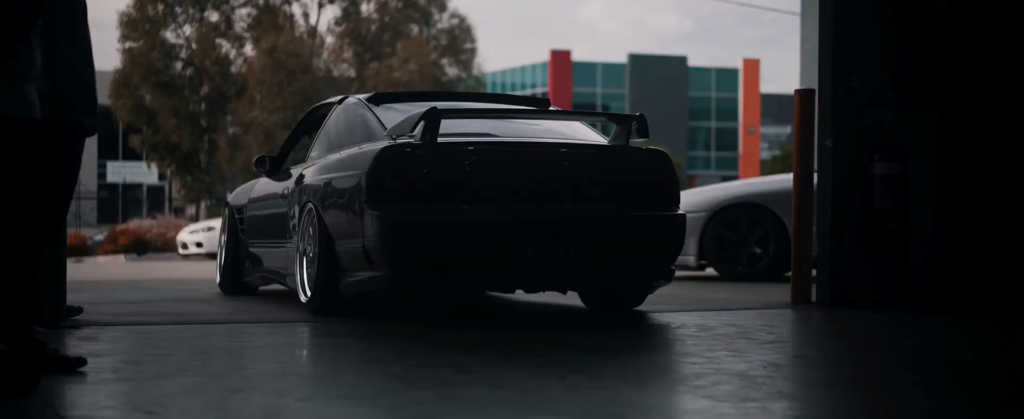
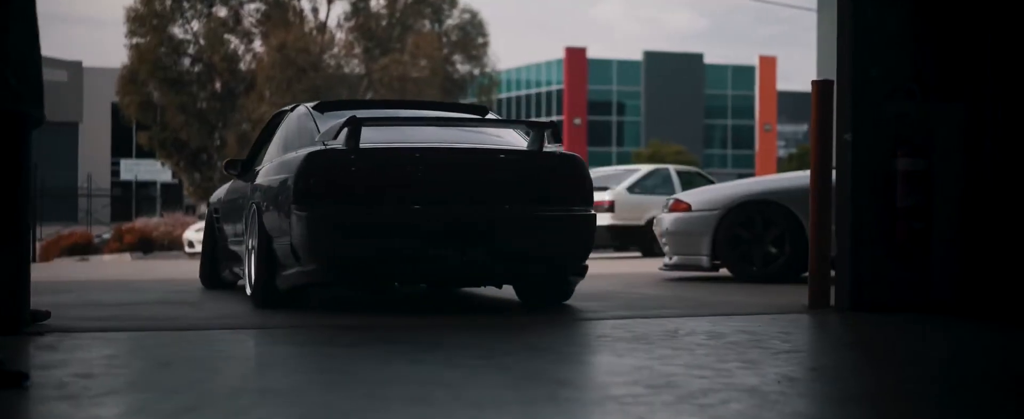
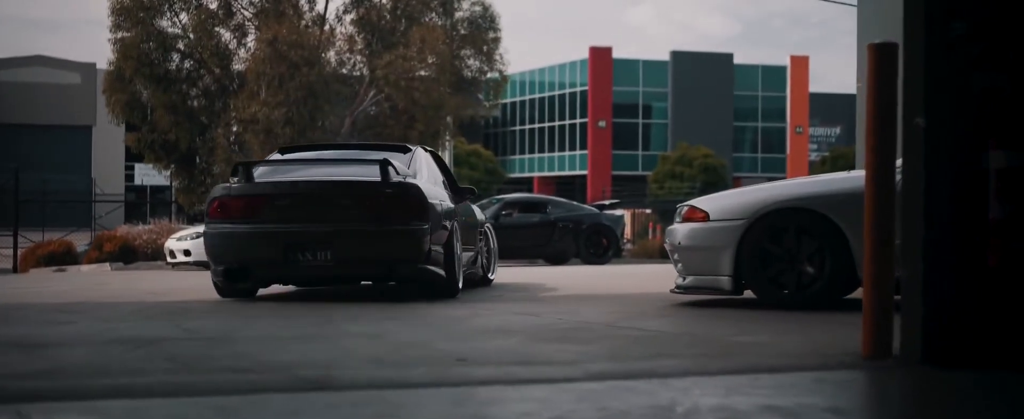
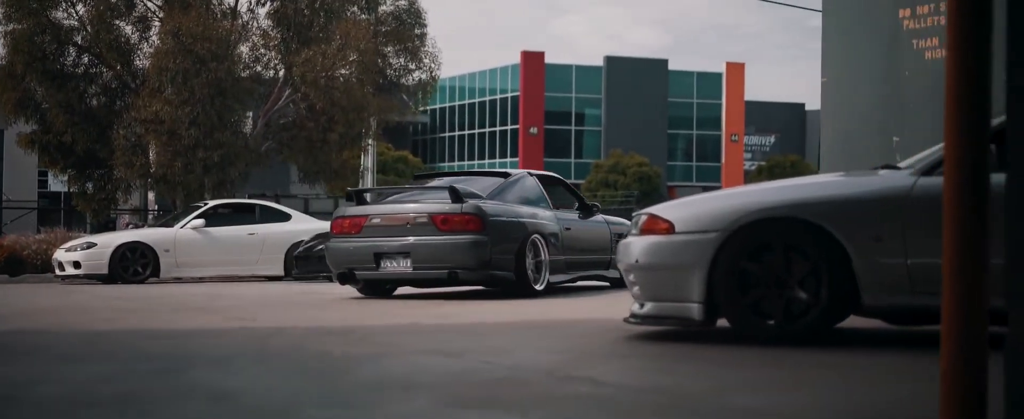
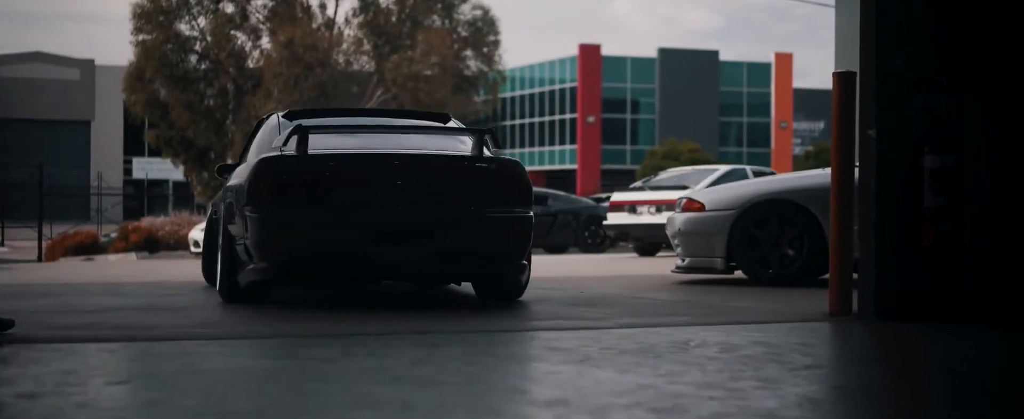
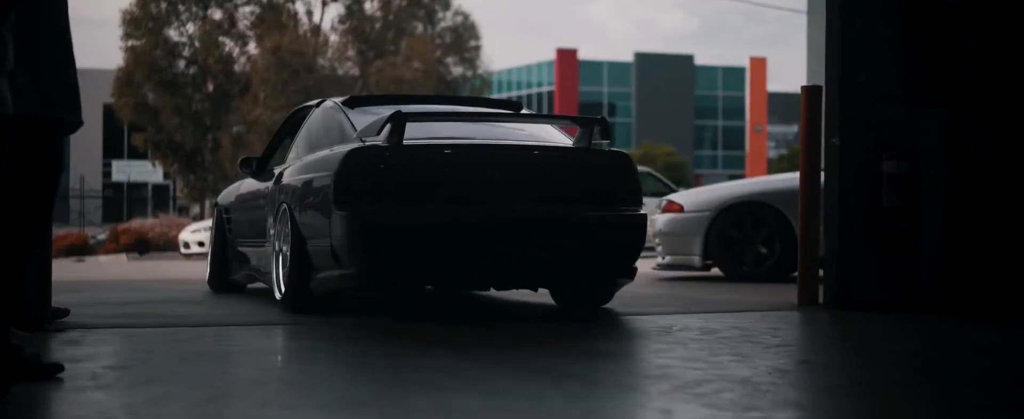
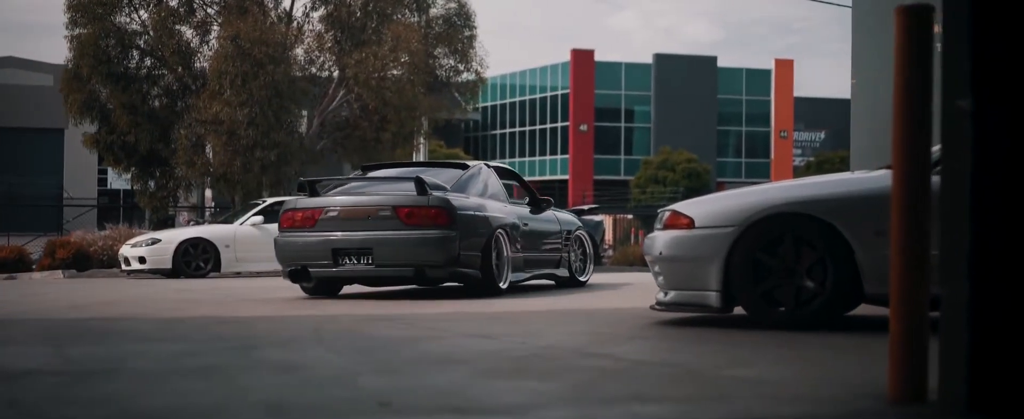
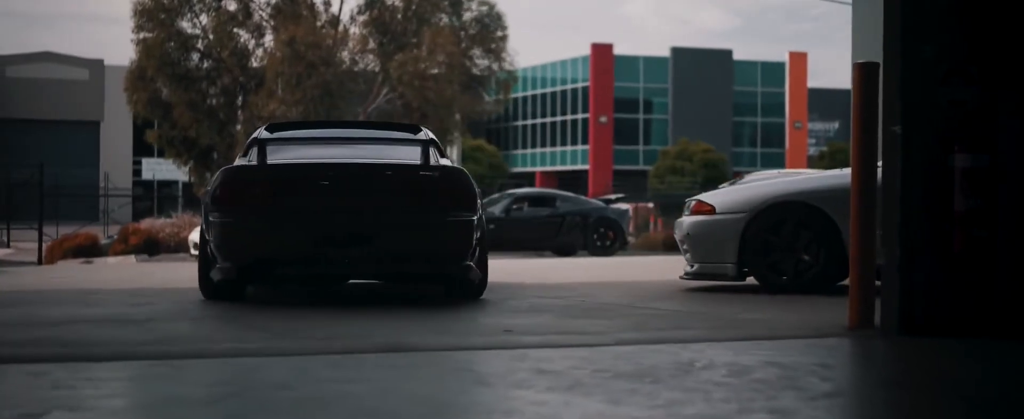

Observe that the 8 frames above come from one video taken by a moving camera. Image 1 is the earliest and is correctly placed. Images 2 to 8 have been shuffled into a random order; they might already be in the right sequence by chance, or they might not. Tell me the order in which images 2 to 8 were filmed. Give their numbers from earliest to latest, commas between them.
6, 2, 5, 8, 3, 7, 4
